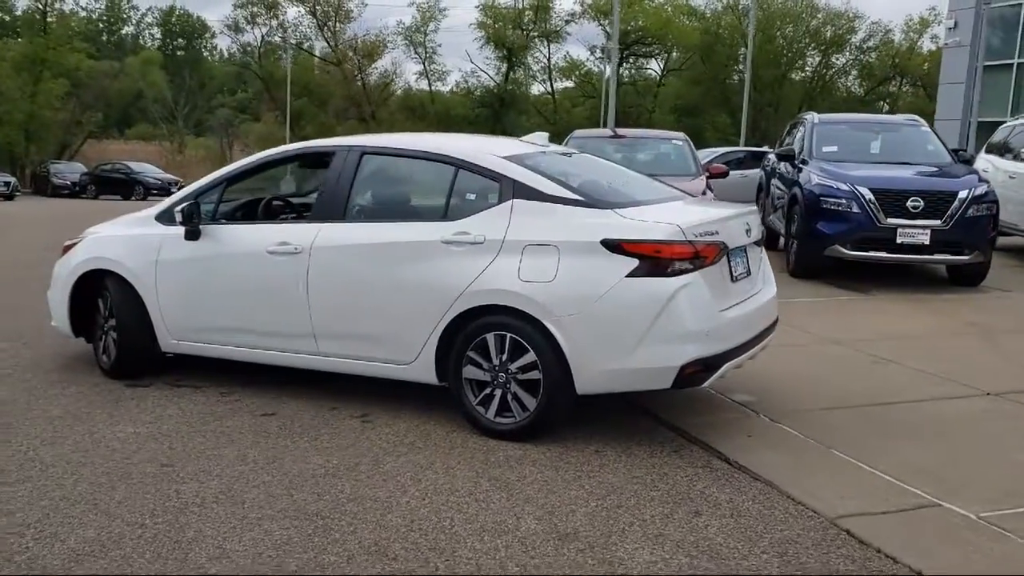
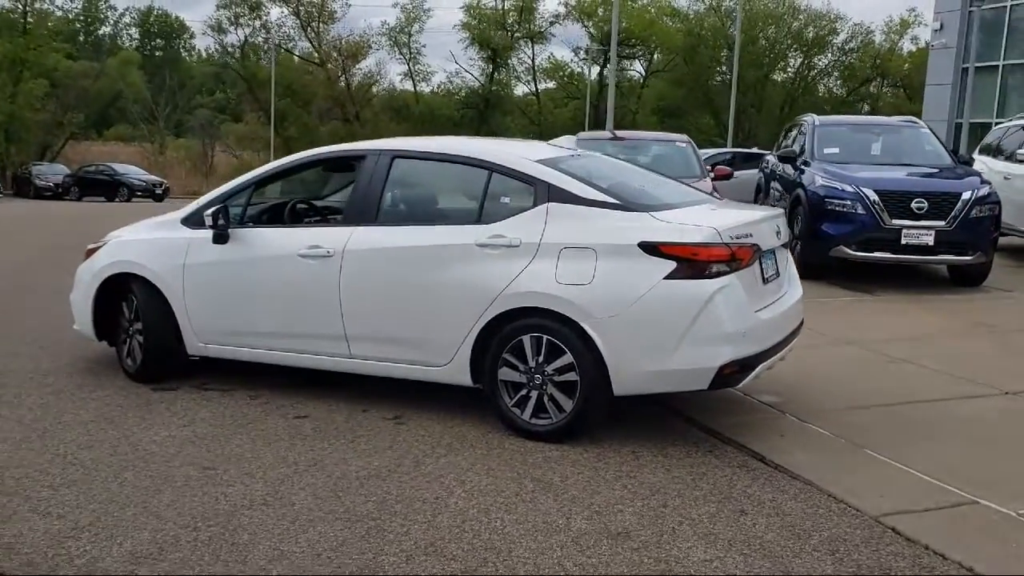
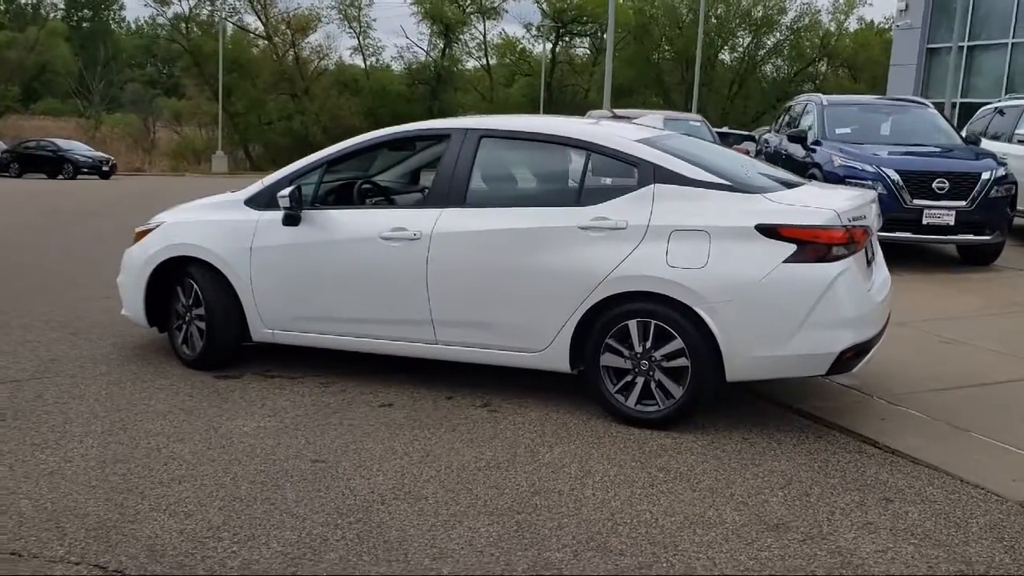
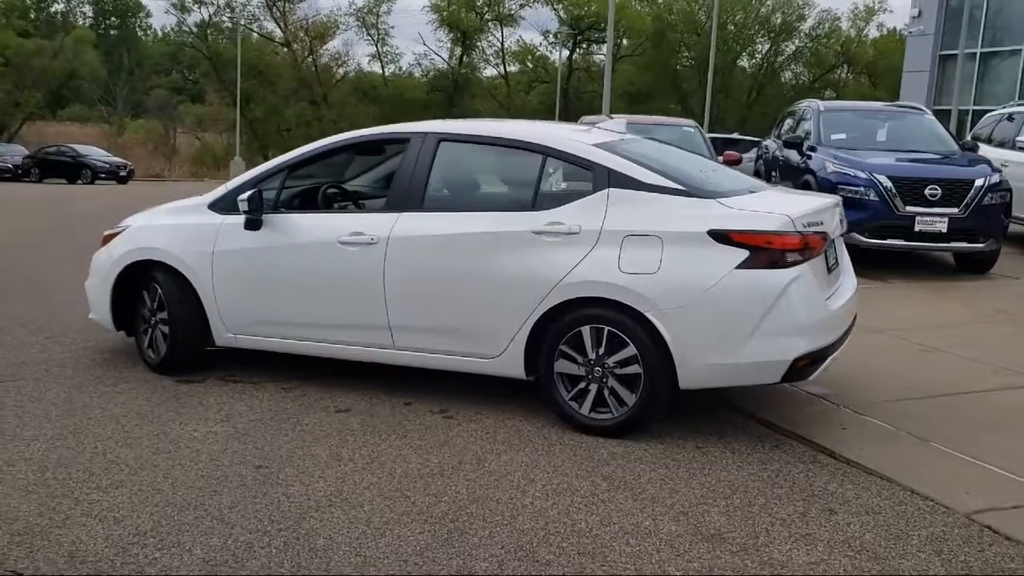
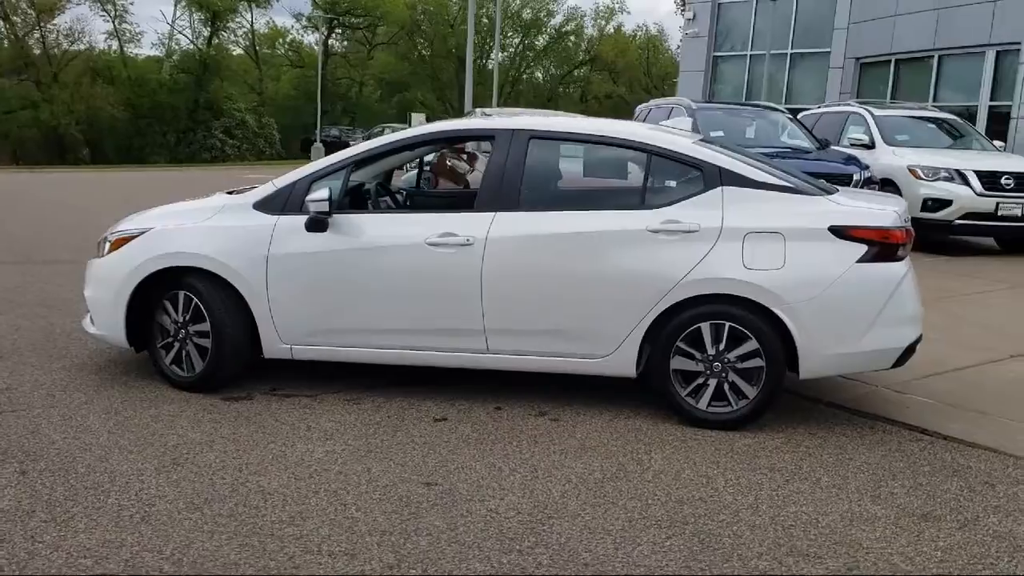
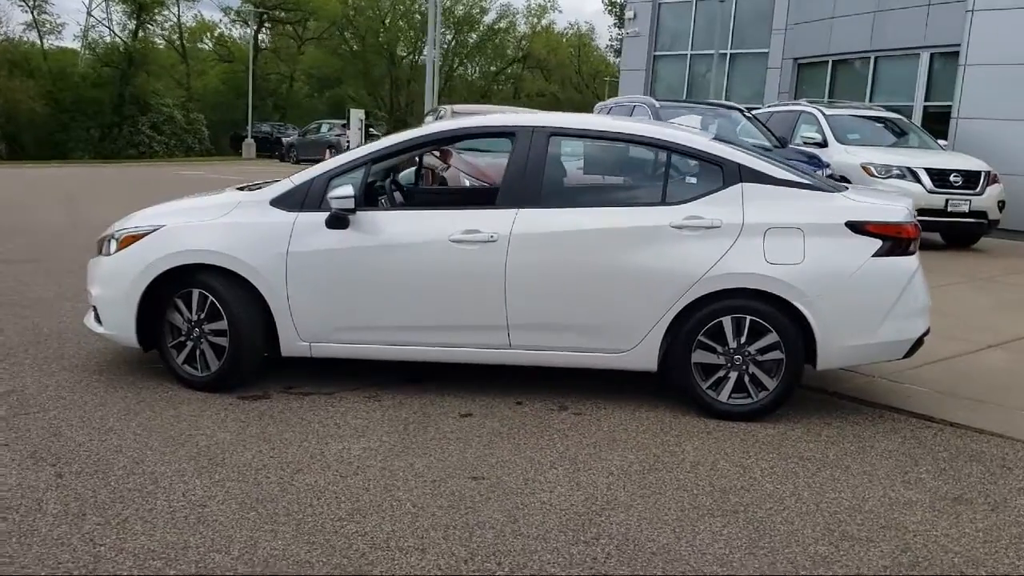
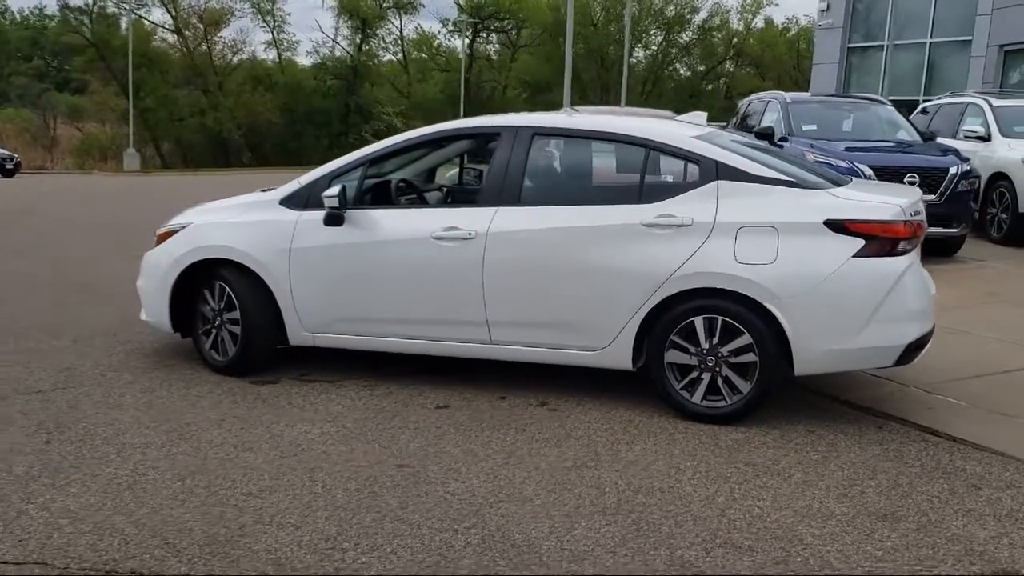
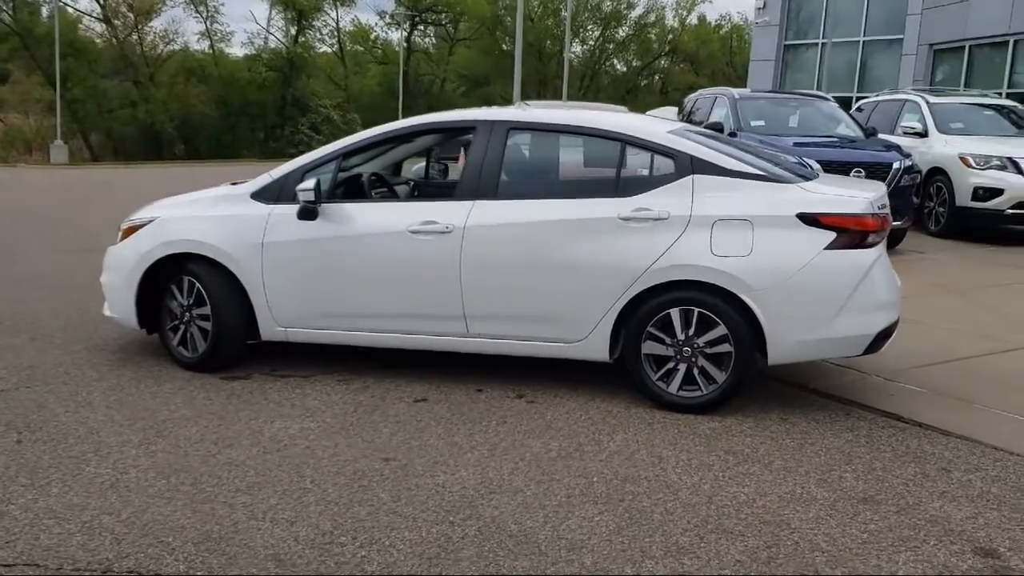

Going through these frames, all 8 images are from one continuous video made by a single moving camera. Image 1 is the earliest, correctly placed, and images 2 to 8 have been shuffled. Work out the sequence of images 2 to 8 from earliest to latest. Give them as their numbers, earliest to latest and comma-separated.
2, 4, 3, 7, 8, 5, 6
